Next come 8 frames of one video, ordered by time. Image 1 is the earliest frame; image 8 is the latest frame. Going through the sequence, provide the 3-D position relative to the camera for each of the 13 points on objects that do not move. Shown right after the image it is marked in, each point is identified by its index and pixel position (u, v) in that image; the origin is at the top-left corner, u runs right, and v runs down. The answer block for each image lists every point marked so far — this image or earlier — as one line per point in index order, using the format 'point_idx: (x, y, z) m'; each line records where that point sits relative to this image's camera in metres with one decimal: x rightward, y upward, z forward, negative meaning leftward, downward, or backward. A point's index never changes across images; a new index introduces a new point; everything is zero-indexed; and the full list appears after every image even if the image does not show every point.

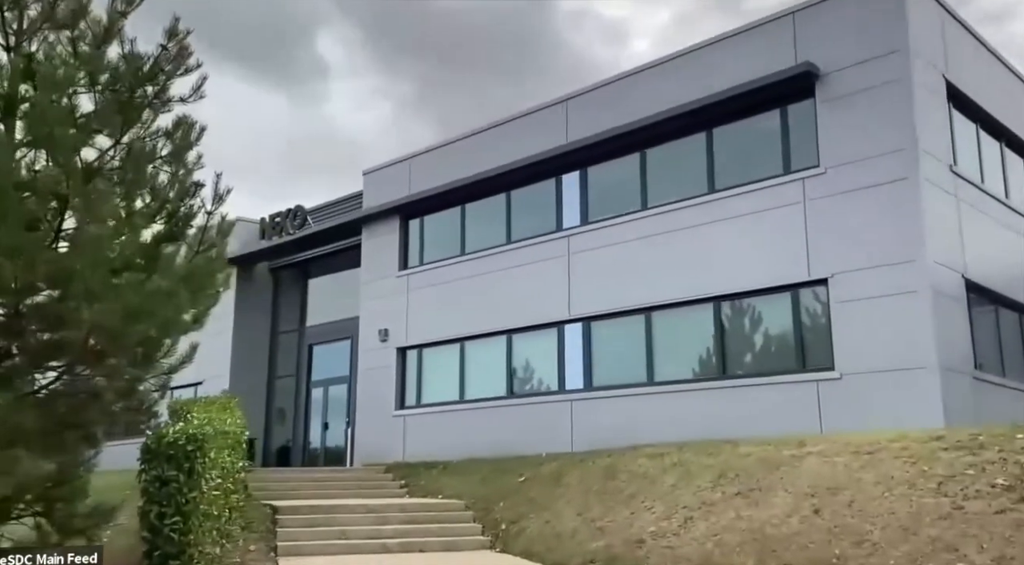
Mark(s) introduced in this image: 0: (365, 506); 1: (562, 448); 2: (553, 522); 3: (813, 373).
0: (-2.0, -3.0, +10.8) m
1: (+0.9, -2.9, +14.2) m
2: (+0.5, -2.7, +8.9) m
3: (+4.3, -1.3, +11.3) m
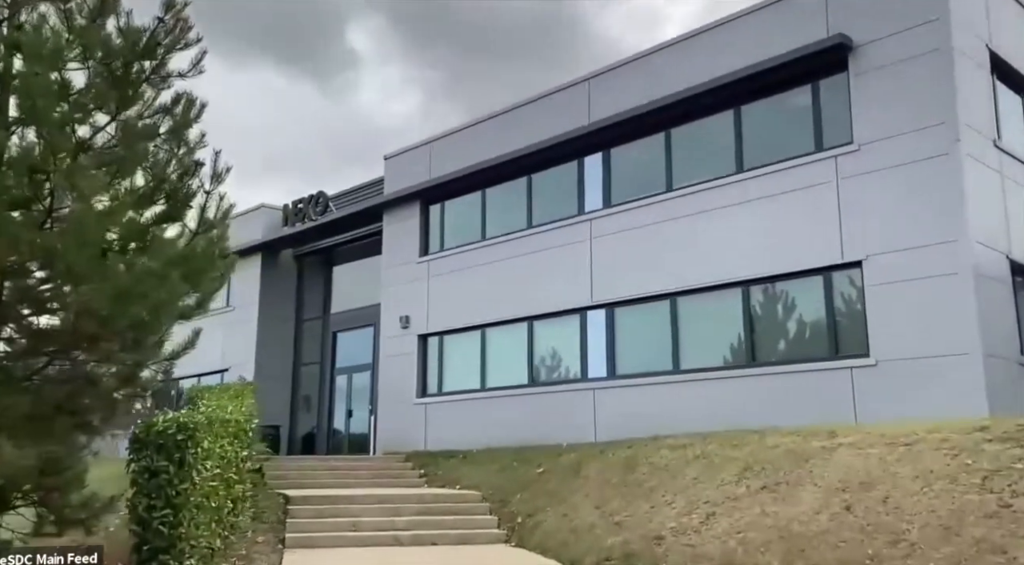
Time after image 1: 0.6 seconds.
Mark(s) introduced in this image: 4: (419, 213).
0: (-1.7, -2.8, +10.5) m
1: (+1.3, -2.7, +13.7) m
2: (+0.6, -2.5, +8.6) m
3: (+4.5, -1.0, +10.8) m
4: (-2.0, +1.5, +17.5) m
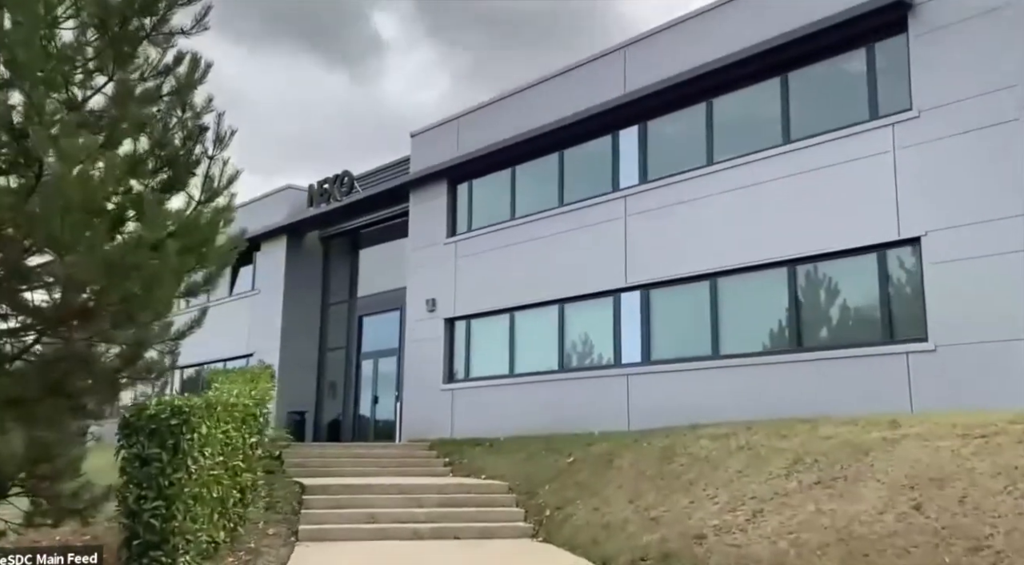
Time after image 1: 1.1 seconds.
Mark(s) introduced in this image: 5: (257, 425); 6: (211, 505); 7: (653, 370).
0: (-1.4, -2.5, +9.9) m
1: (+1.7, -2.4, +13.1) m
2: (+0.9, -2.3, +7.9) m
3: (+4.9, -0.8, +10.0) m
4: (-1.4, +1.9, +16.9) m
5: (-2.7, -1.4, +8.4) m
6: (-2.4, -1.8, +6.3) m
7: (+2.2, -1.4, +12.7) m
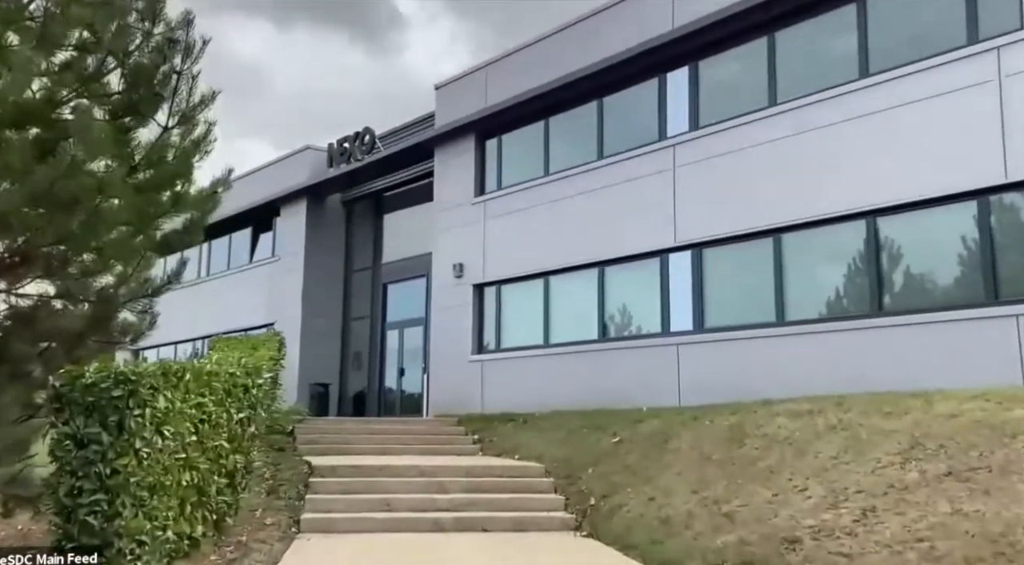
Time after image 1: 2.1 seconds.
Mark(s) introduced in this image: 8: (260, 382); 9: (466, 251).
0: (-1.0, -2.0, +8.7) m
1: (+2.3, -1.8, +11.7) m
2: (+1.2, -1.8, +6.6) m
3: (+5.3, -0.2, +8.4) m
4: (-0.7, +2.6, +15.5) m
5: (-2.3, -1.0, +7.2) m
6: (-2.1, -1.4, +5.1) m
7: (+2.8, -0.8, +11.3) m
8: (-2.4, -0.9, +7.6) m
9: (-0.9, +0.6, +15.4) m
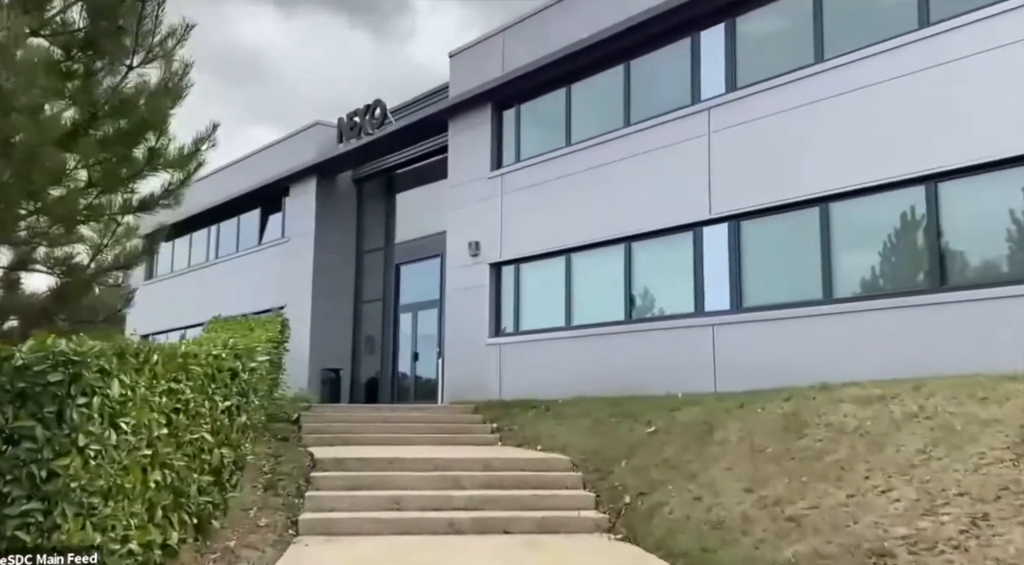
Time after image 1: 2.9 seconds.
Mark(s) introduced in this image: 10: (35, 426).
0: (-0.7, -1.8, +7.9) m
1: (+2.5, -1.4, +10.8) m
2: (+1.4, -1.6, +5.7) m
3: (+5.5, 0.0, +7.4) m
4: (-0.4, +3.0, +14.6) m
5: (-2.1, -0.7, +6.4) m
6: (-2.0, -1.2, +4.3) m
7: (+3.0, -0.5, +10.4) m
8: (-2.2, -0.7, +6.8) m
9: (-0.5, +1.0, +14.5) m
10: (-2.1, -0.6, +3.5) m
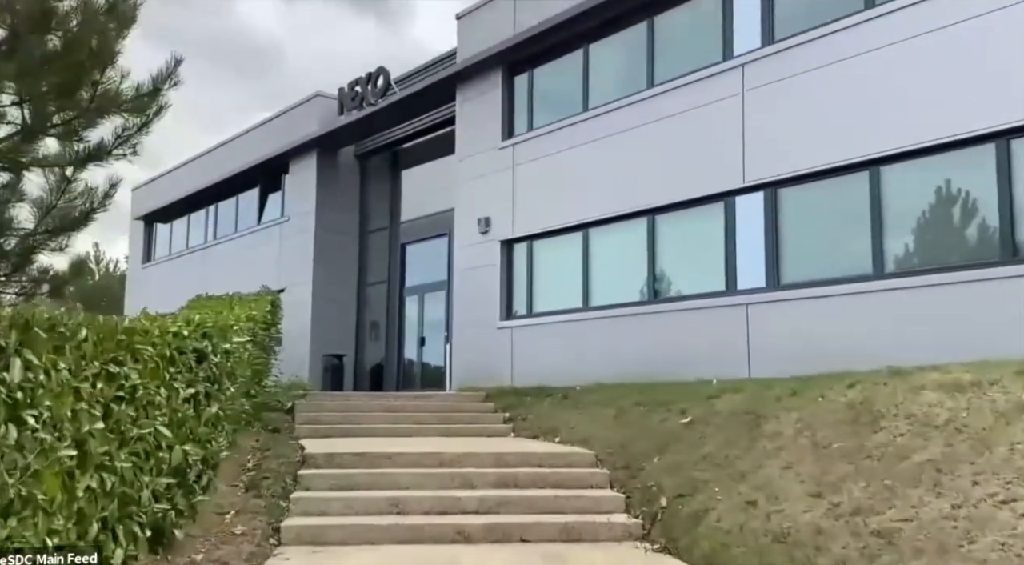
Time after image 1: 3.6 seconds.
0: (-0.6, -1.5, +6.9) m
1: (+2.7, -1.1, +9.8) m
2: (+1.5, -1.4, +4.8) m
3: (+5.6, +0.3, +6.4) m
4: (-0.2, +3.4, +13.6) m
5: (-2.0, -0.5, +5.5) m
6: (-1.9, -1.0, +3.4) m
7: (+3.2, -0.2, +9.4) m
8: (-2.1, -0.5, +5.9) m
9: (-0.3, +1.4, +13.5) m
10: (-2.0, -0.4, +2.5) m
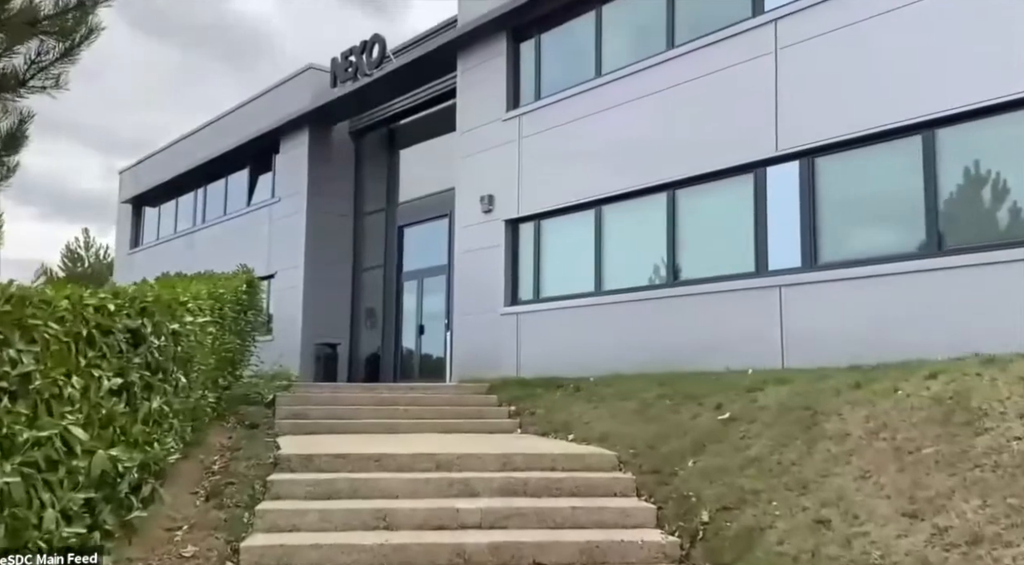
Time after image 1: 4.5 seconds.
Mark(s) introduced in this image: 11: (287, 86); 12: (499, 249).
0: (-0.5, -1.3, +5.9) m
1: (+2.8, -0.9, +8.8) m
2: (+1.6, -1.2, +3.8) m
3: (+5.7, +0.5, +5.4) m
4: (-0.1, +3.6, +12.5) m
5: (-1.9, -0.3, +4.5) m
6: (-1.8, -0.8, +2.4) m
7: (+3.3, +0.1, +8.4) m
8: (-2.0, -0.3, +4.9) m
9: (-0.3, +1.6, +12.5) m
10: (-1.9, -0.3, +1.5) m
11: (-5.1, +4.4, +18.1) m
12: (-0.2, +0.5, +12.2) m
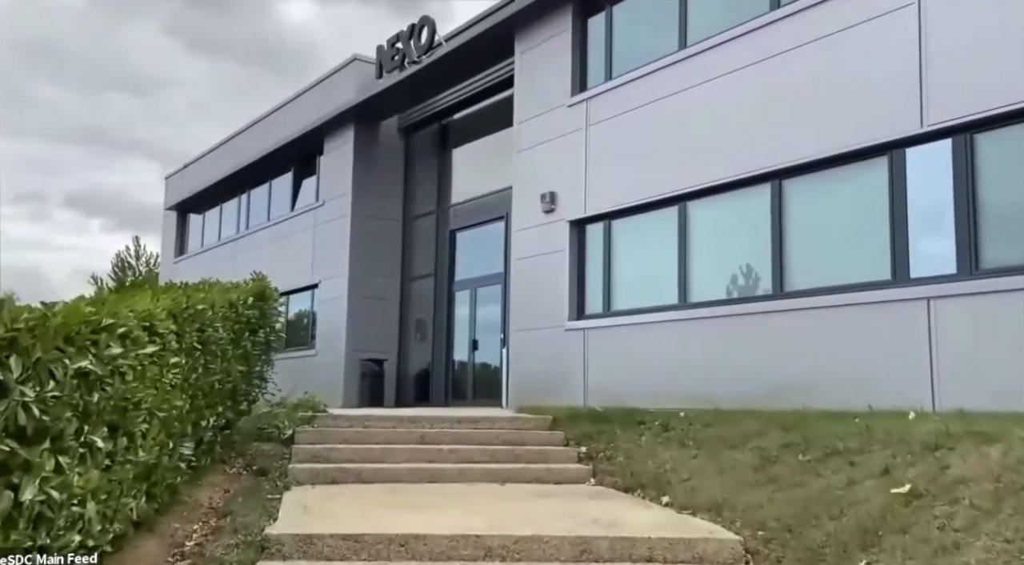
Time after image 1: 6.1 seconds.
0: (-0.1, -1.4, +4.2) m
1: (+3.4, -1.0, +6.9) m
2: (+1.9, -1.2, +1.9) m
3: (+6.0, +0.4, +3.3) m
4: (+0.8, +3.5, +10.9) m
5: (-1.6, -0.4, +2.9) m
6: (-1.6, -0.8, +0.8) m
7: (+3.8, 0.0, +6.4) m
8: (-1.6, -0.3, +3.3) m
9: (+0.6, +1.5, +10.8) m
10: (-1.8, -0.3, 0.0) m
11: (-3.8, +4.2, +16.7) m
12: (+0.7, +0.4, +10.5) m
